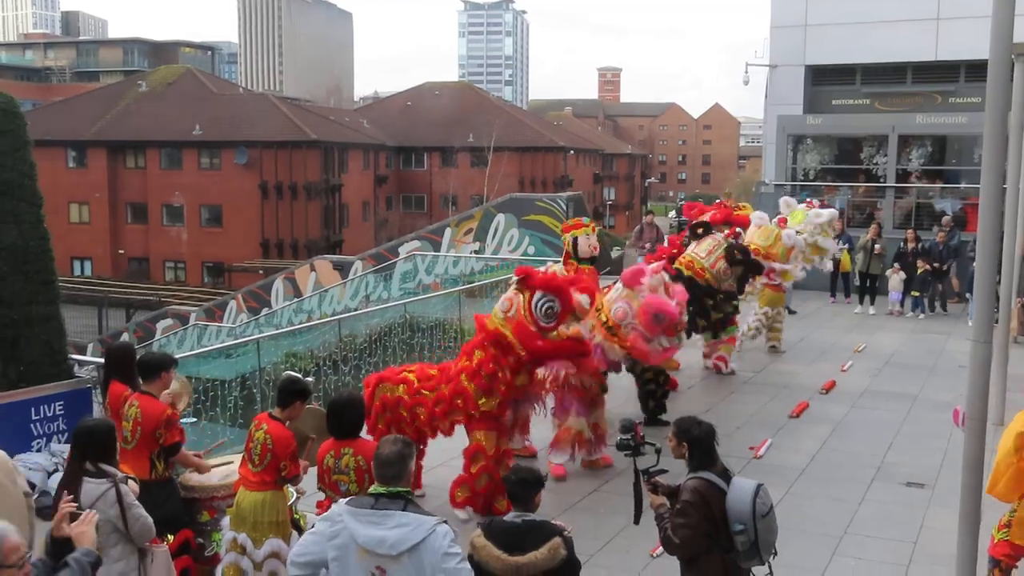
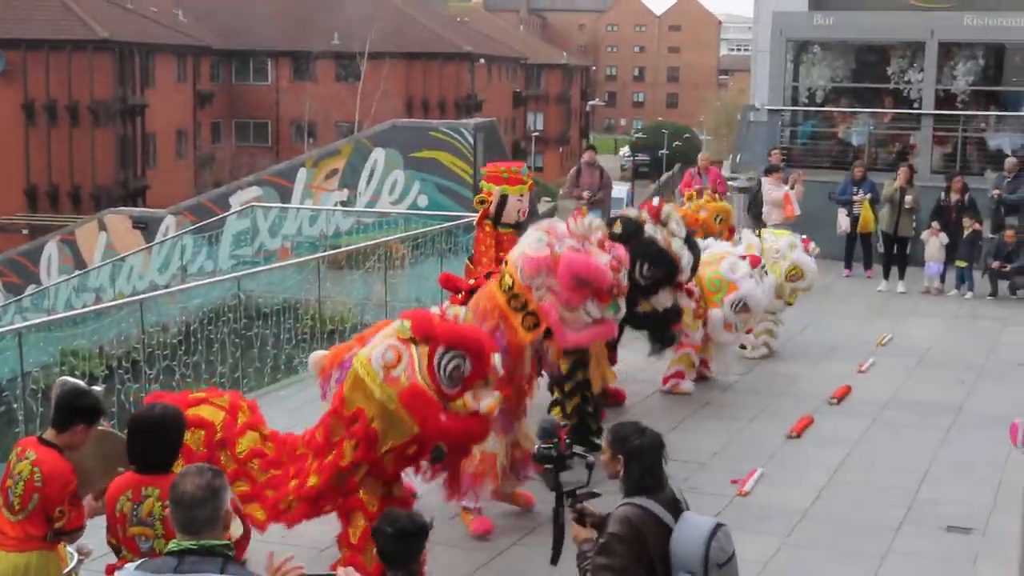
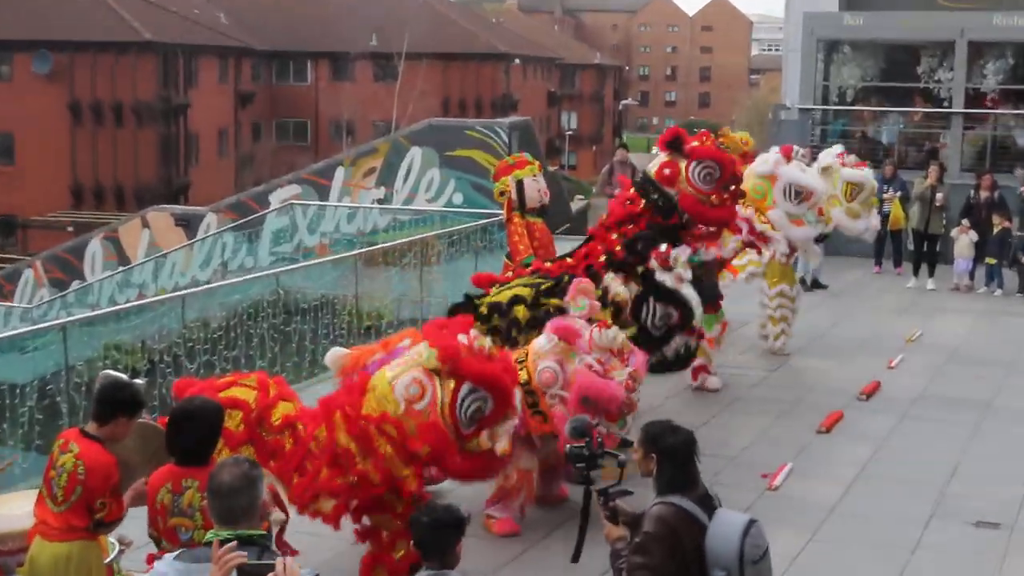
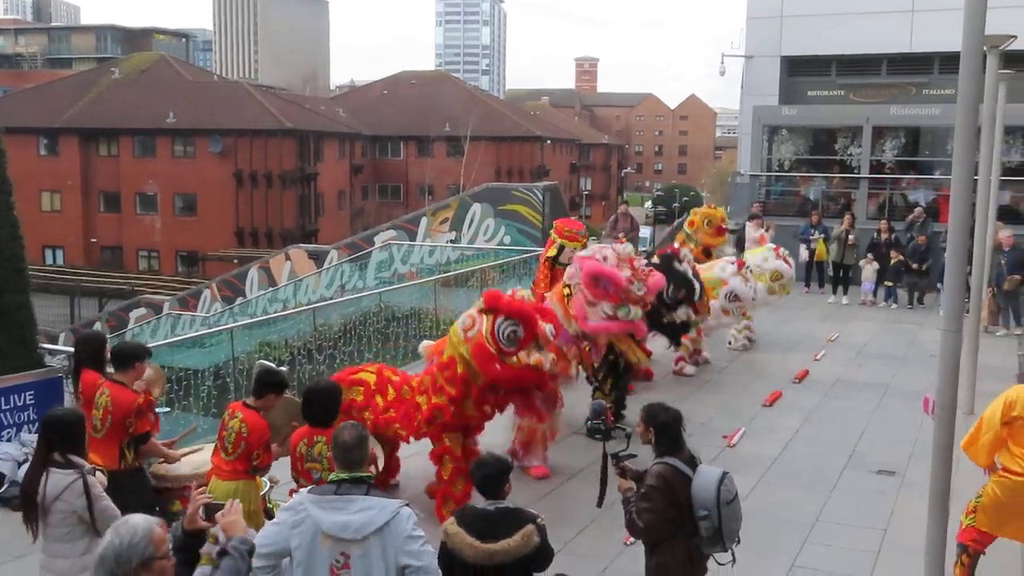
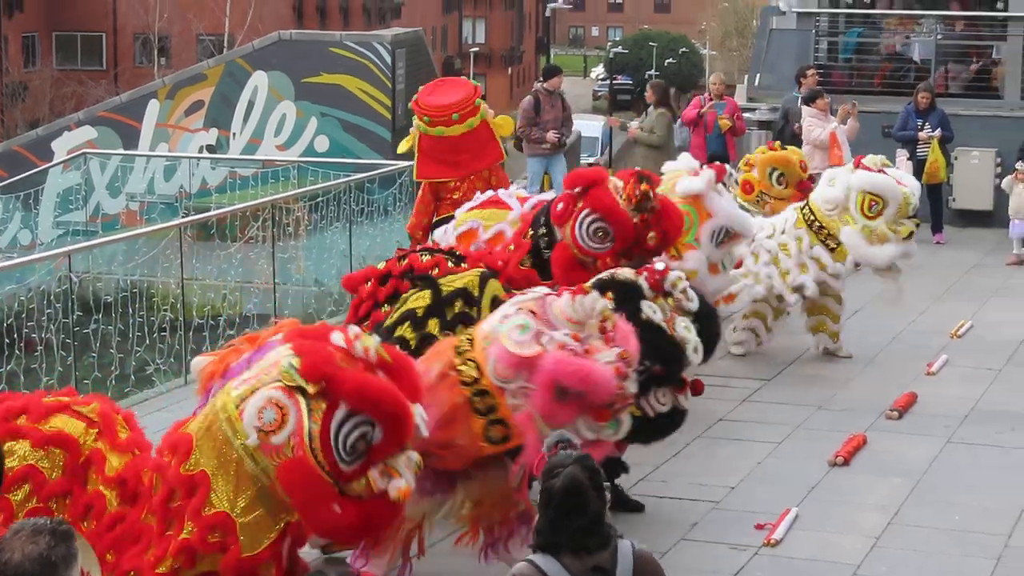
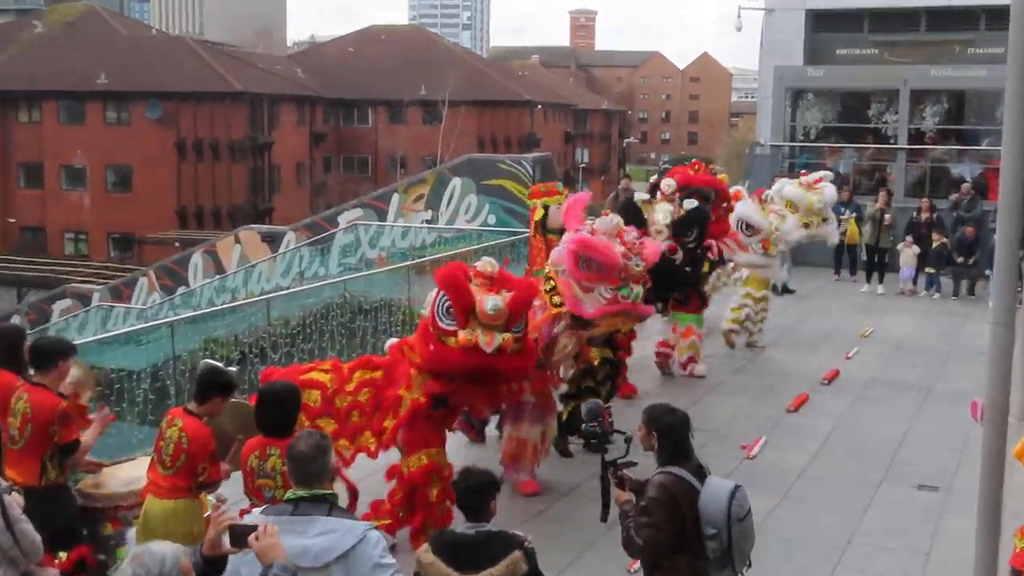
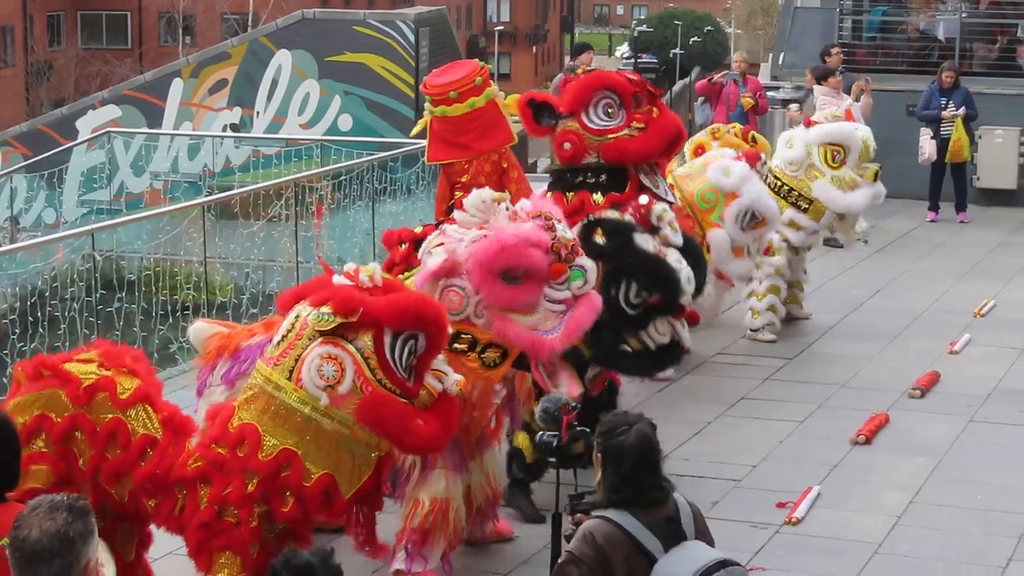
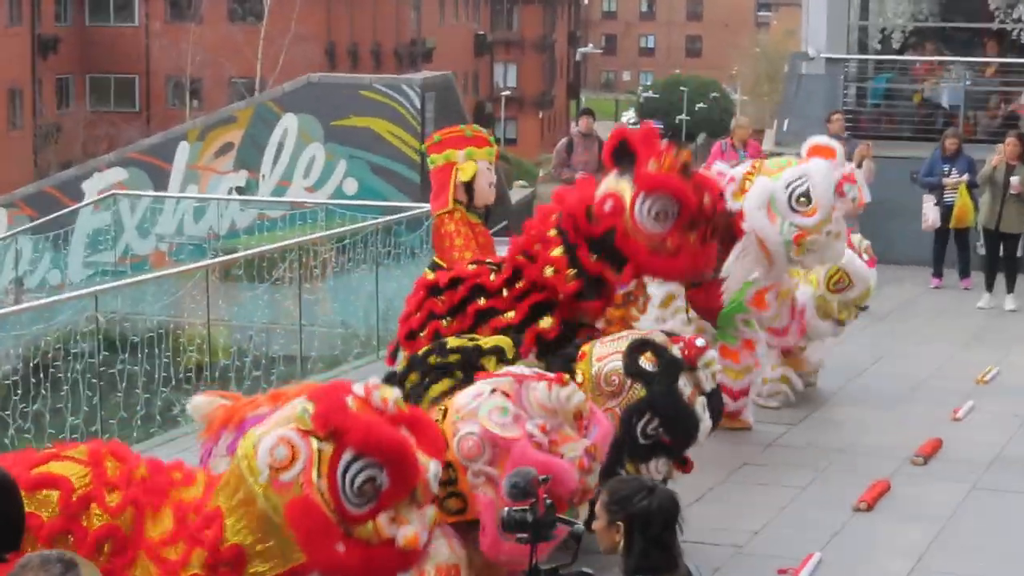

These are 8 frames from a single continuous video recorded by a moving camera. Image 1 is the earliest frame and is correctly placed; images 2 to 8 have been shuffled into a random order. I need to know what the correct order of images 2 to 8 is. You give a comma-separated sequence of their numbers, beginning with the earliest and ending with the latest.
4, 6, 3, 2, 8, 7, 5
